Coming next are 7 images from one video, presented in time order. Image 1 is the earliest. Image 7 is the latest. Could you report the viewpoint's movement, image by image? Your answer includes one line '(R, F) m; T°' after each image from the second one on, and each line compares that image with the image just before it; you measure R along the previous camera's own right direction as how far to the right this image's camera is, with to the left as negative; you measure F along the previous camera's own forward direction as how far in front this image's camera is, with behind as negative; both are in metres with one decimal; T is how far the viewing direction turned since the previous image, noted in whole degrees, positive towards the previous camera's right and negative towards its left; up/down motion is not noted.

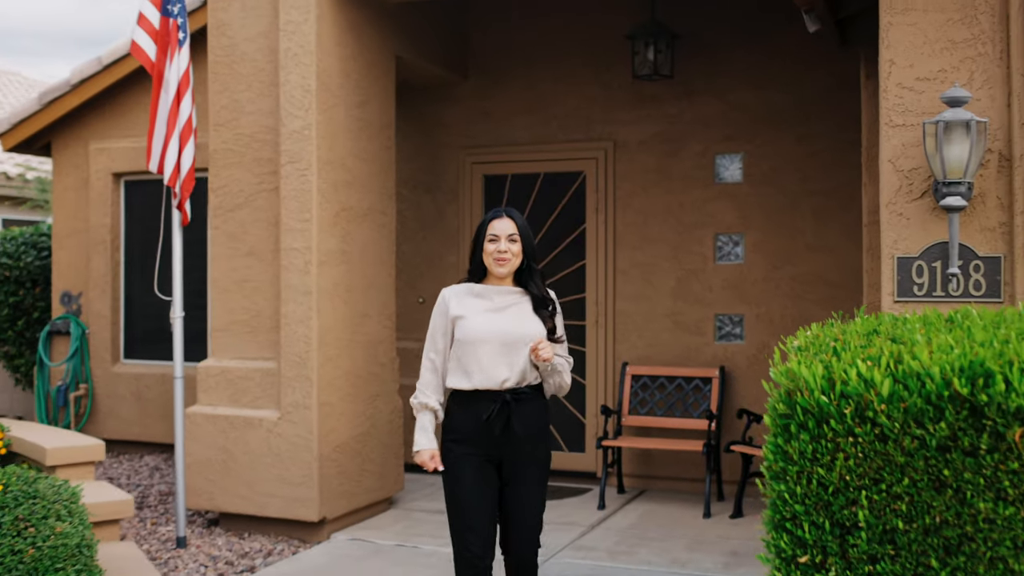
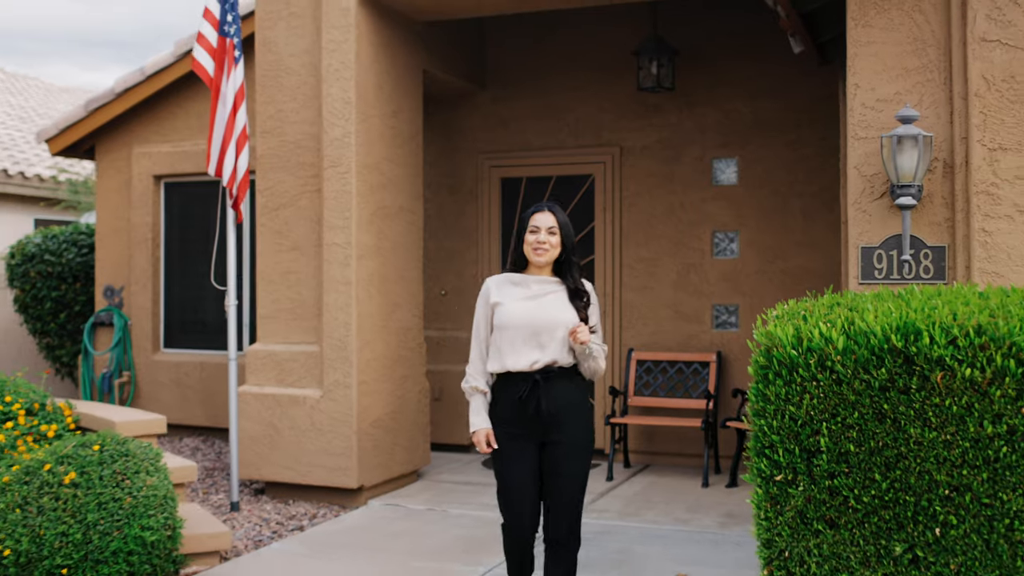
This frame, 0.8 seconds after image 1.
(-0.1, -0.6) m; 0°
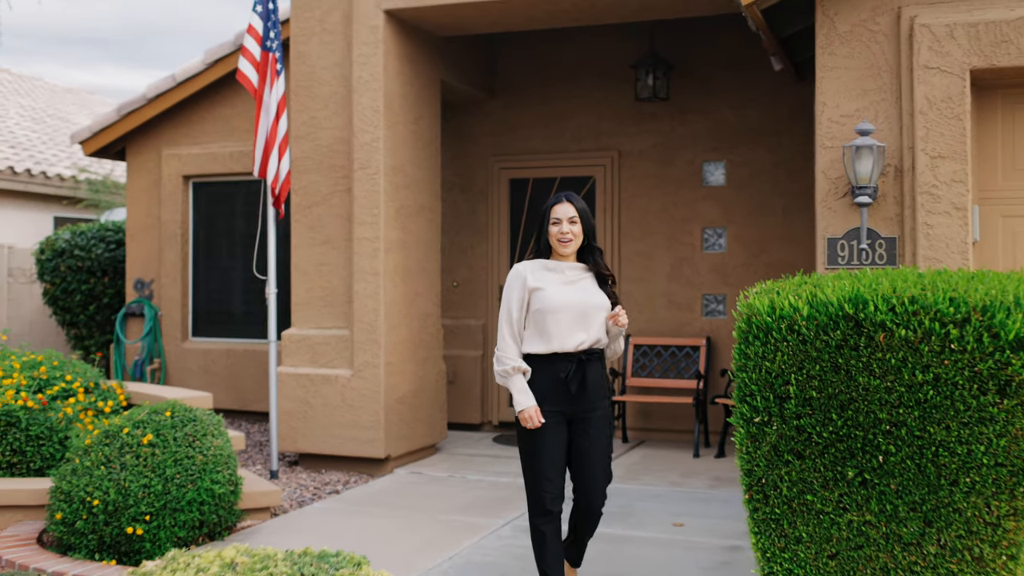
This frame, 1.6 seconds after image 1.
(-0.1, -0.7) m; +1°
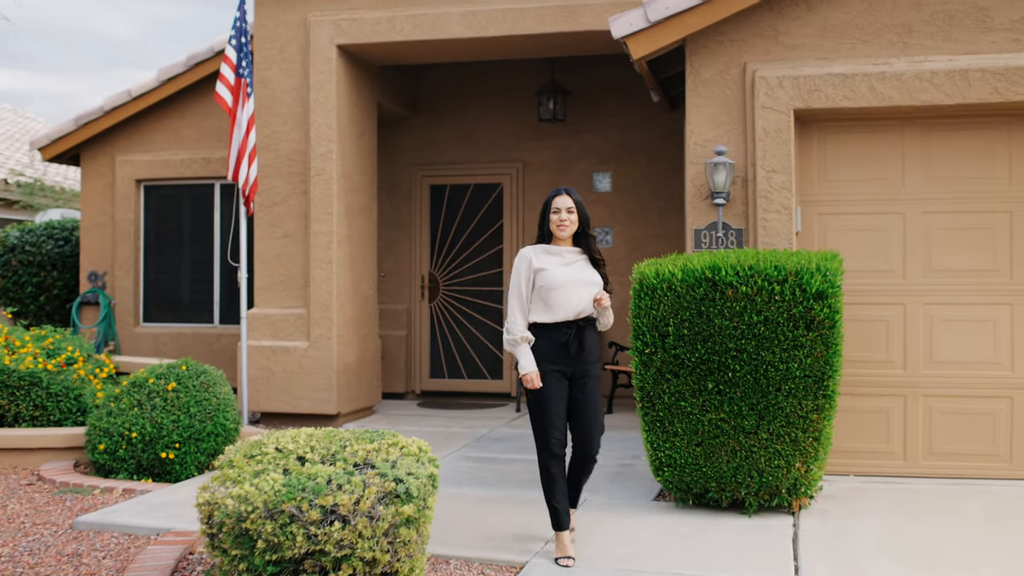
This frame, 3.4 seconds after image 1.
(-0.4, -1.5) m; +6°
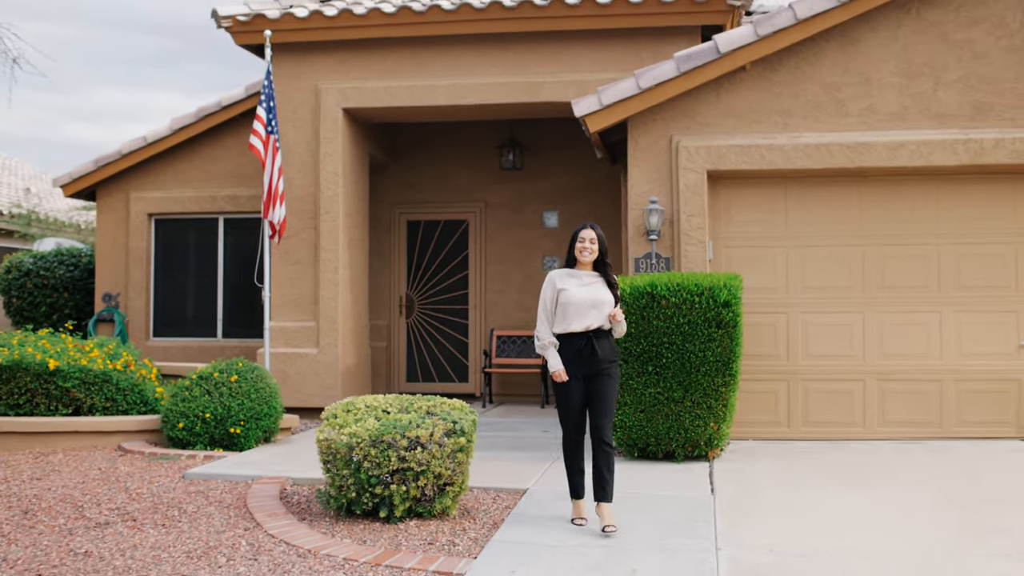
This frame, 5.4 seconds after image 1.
(-0.5, -2.0) m; +4°
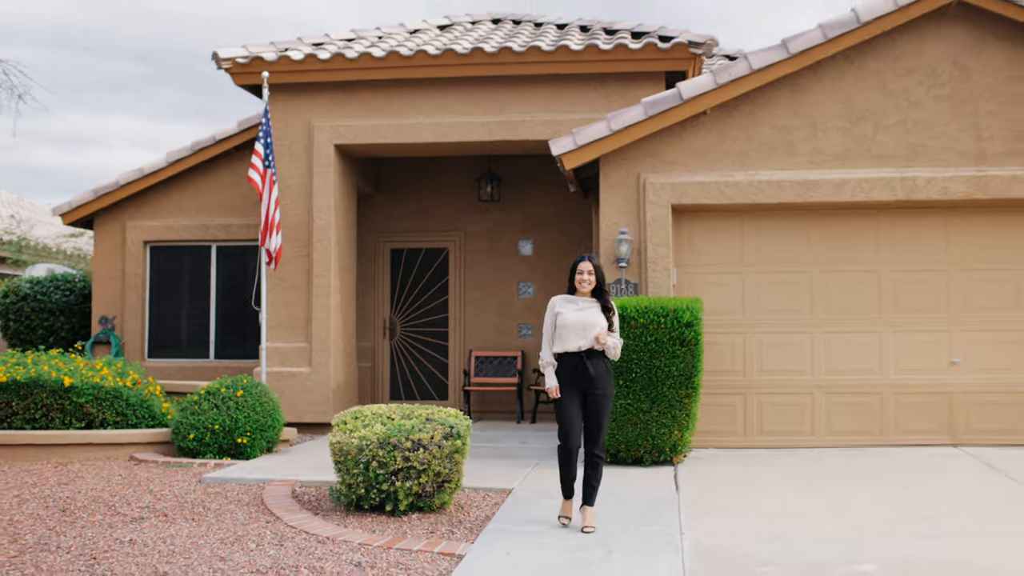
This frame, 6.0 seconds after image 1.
(-0.1, -0.8) m; +2°
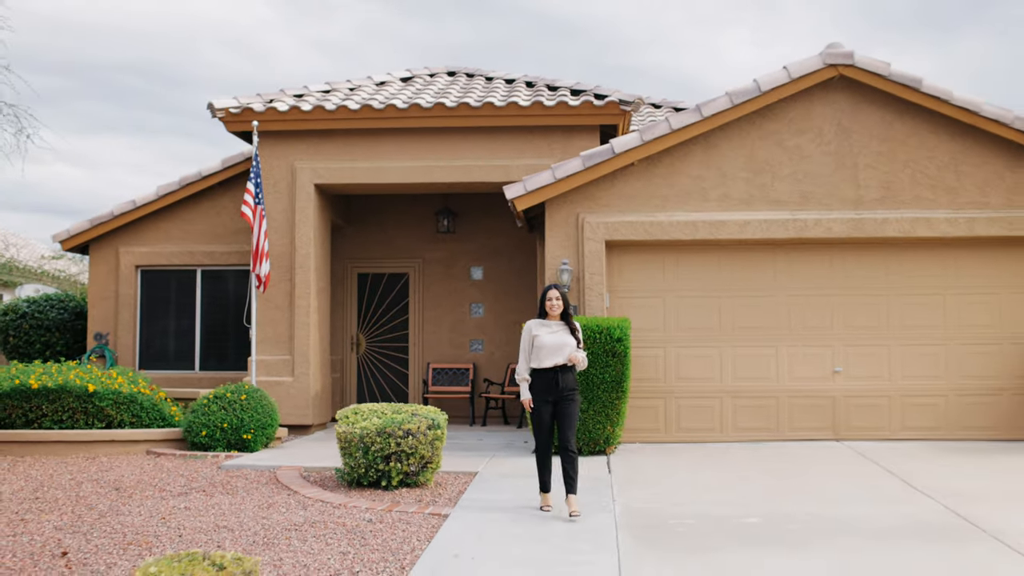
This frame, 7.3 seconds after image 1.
(-0.3, -1.8) m; +3°
